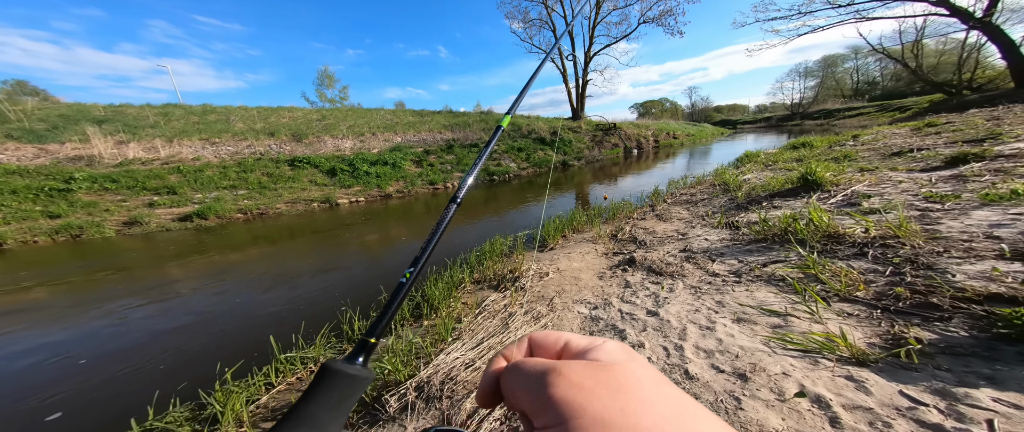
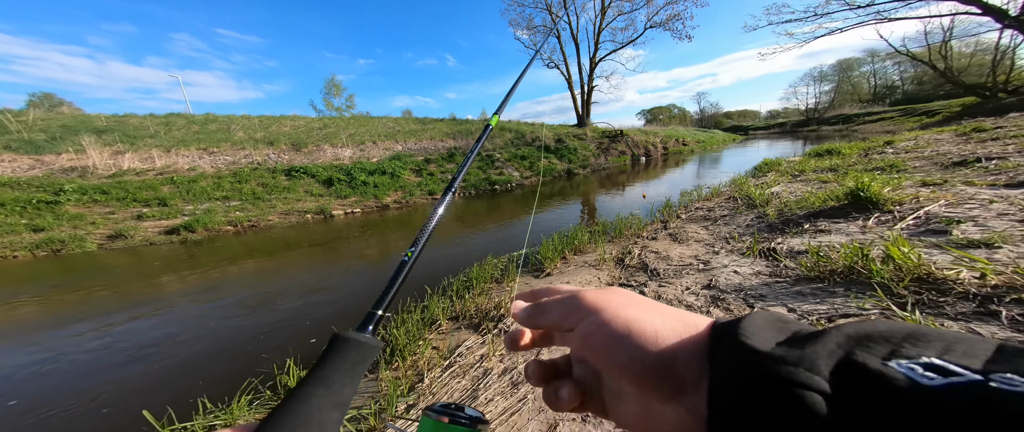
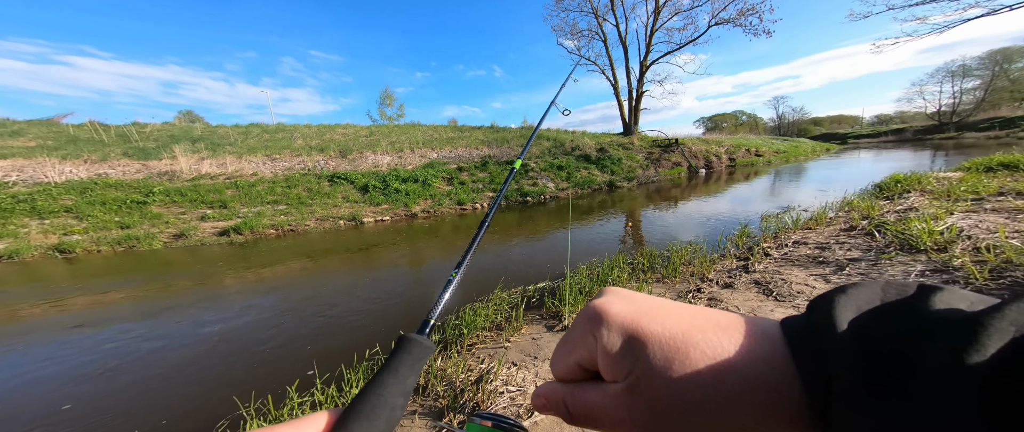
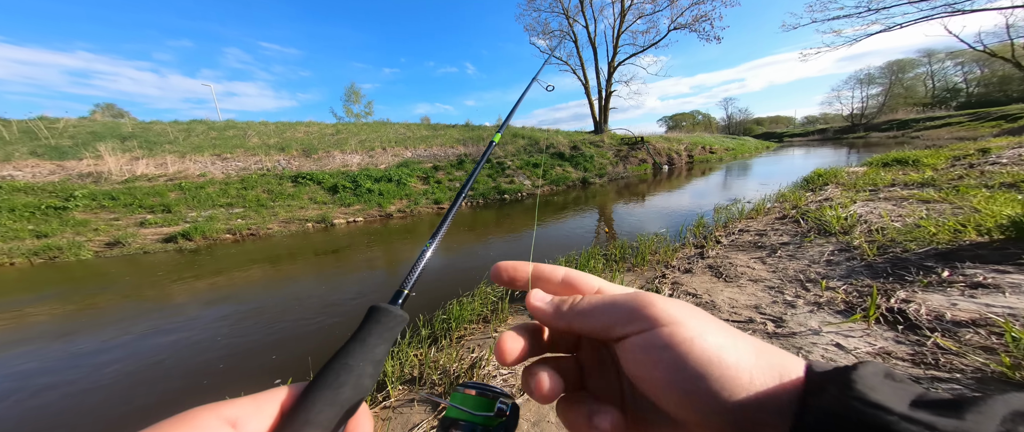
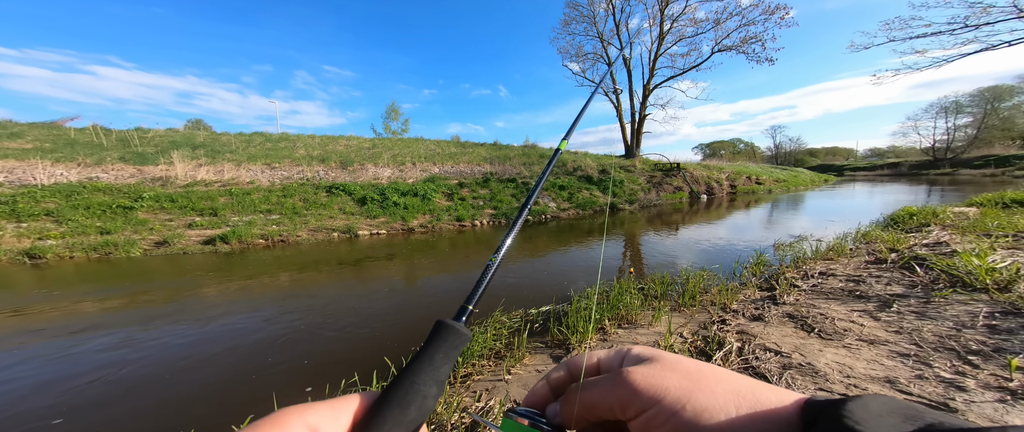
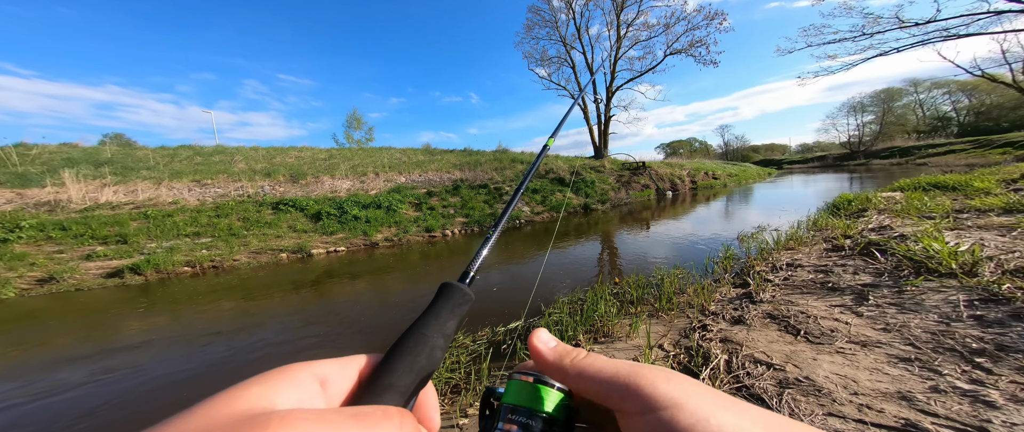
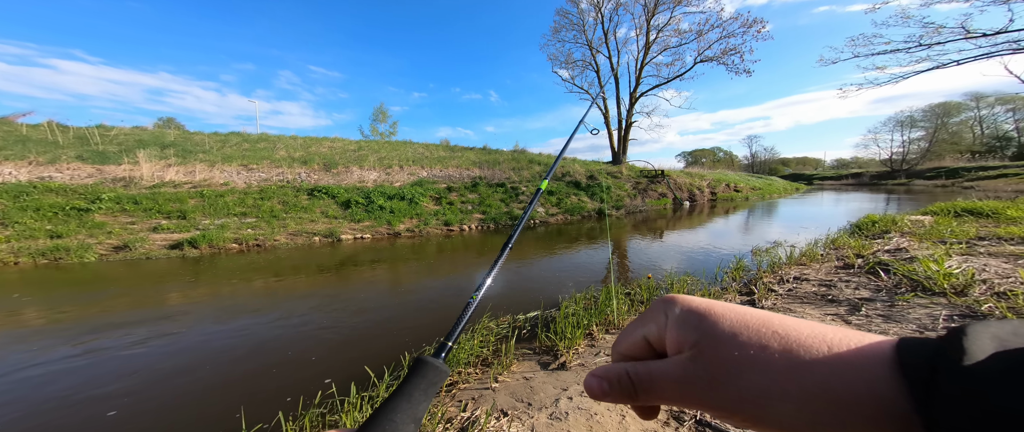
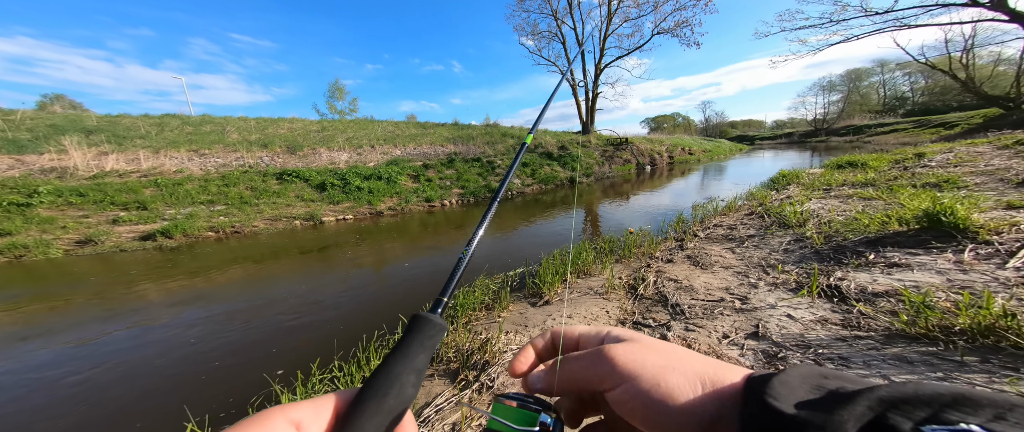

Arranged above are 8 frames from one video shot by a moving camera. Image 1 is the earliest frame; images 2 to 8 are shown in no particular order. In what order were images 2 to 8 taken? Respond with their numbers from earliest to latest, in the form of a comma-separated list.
2, 8, 4, 3, 5, 7, 6
